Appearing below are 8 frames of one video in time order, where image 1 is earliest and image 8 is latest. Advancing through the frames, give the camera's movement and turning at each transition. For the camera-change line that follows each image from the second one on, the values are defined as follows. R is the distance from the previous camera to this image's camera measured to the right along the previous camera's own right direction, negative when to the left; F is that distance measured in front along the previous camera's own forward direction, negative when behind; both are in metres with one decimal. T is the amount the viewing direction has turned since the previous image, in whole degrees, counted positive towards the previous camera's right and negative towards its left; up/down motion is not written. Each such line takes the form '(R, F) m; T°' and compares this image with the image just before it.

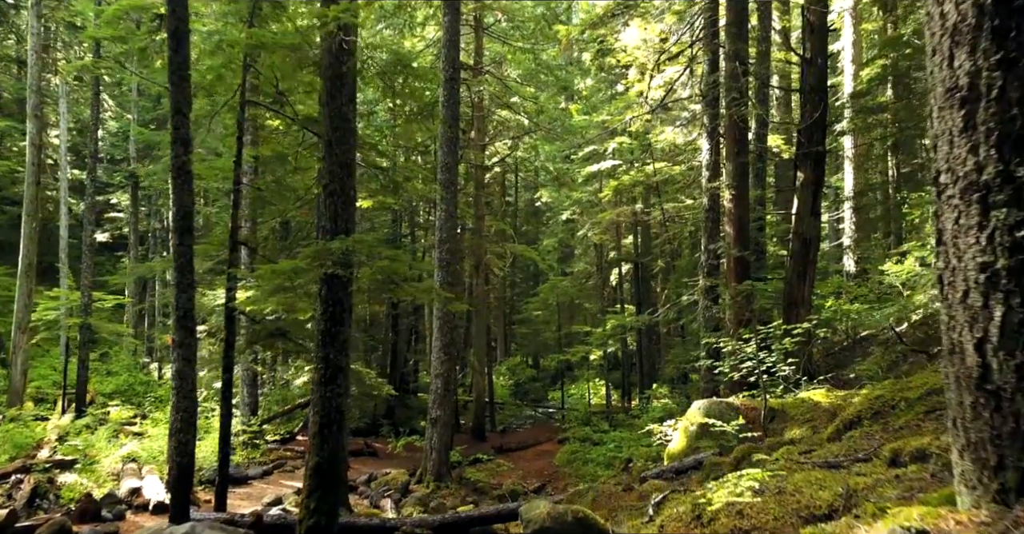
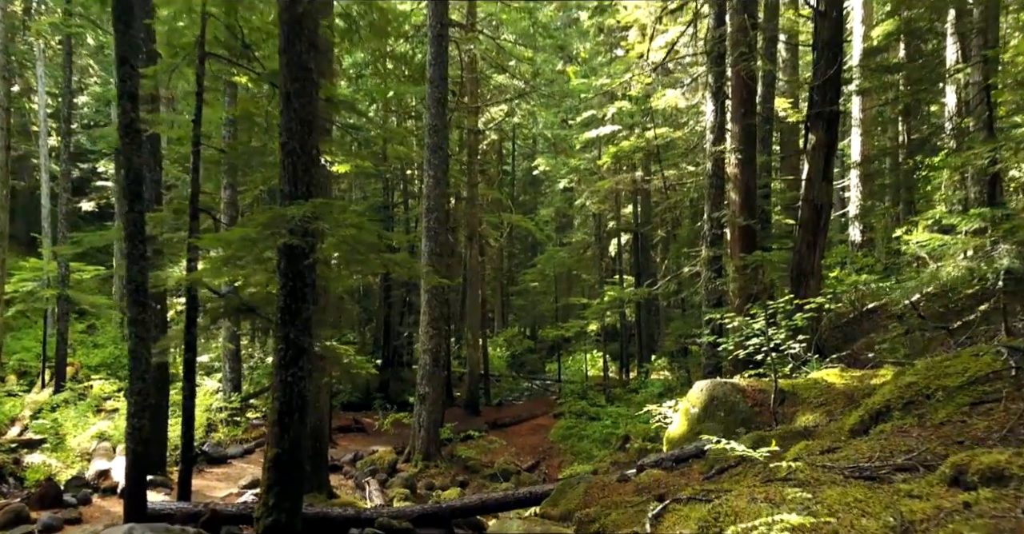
(+0.2, +0.9) m; 0°
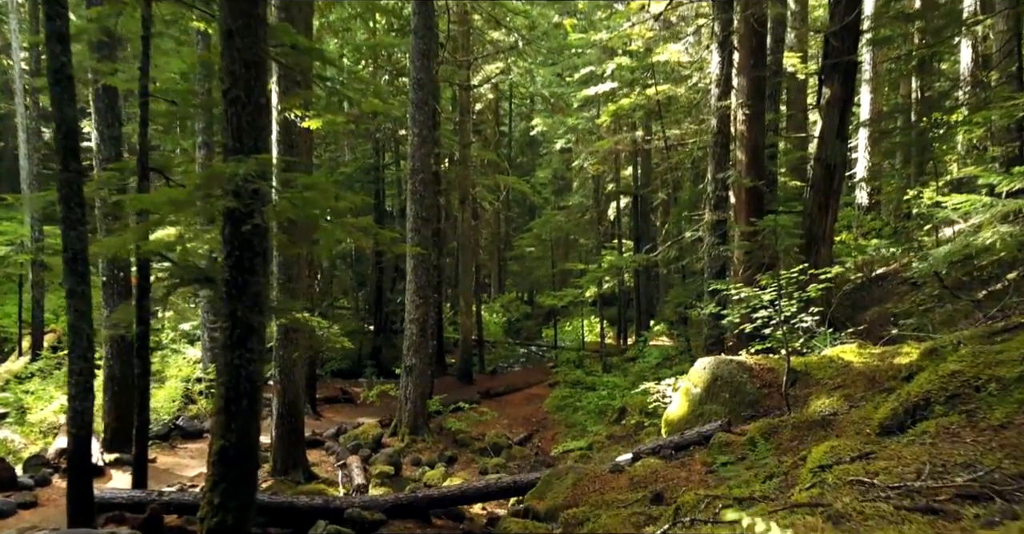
(+0.2, +0.9) m; 0°
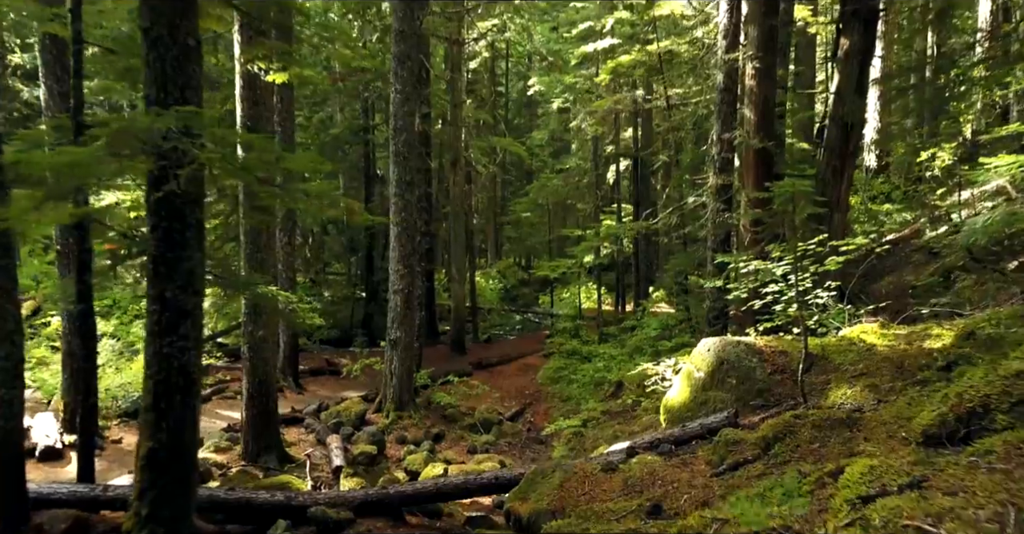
(+0.2, +0.9) m; 0°
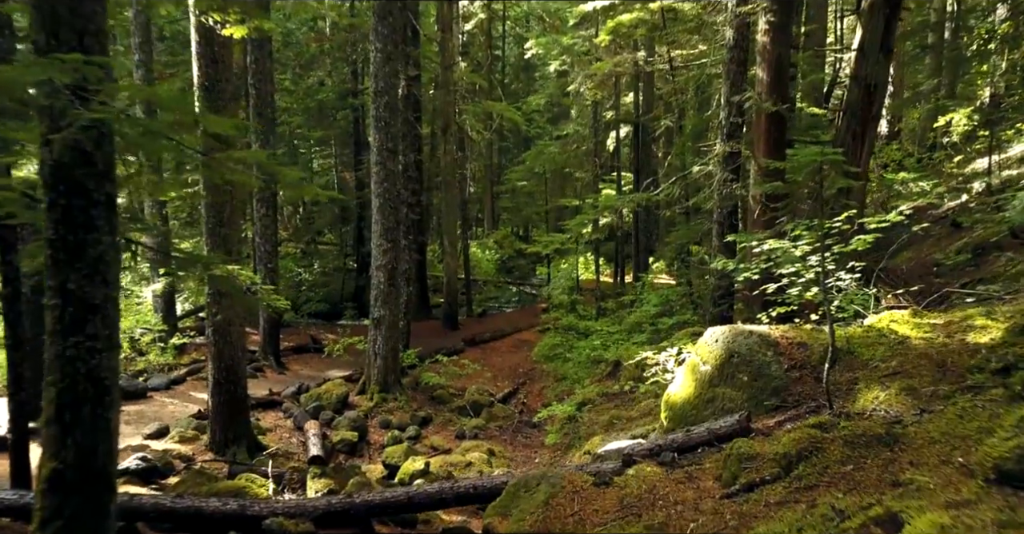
(+0.1, +0.9) m; 0°
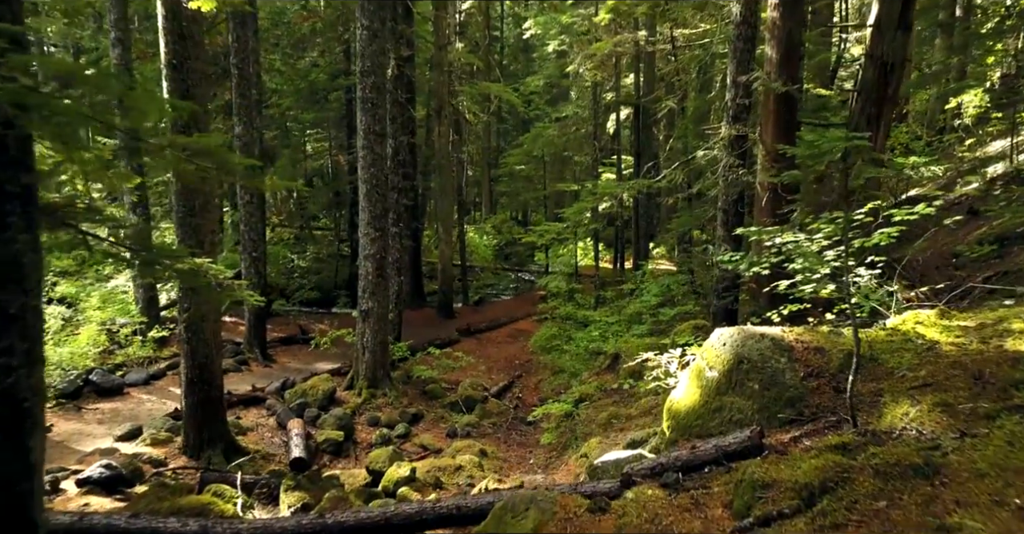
(+0.1, +0.6) m; 0°
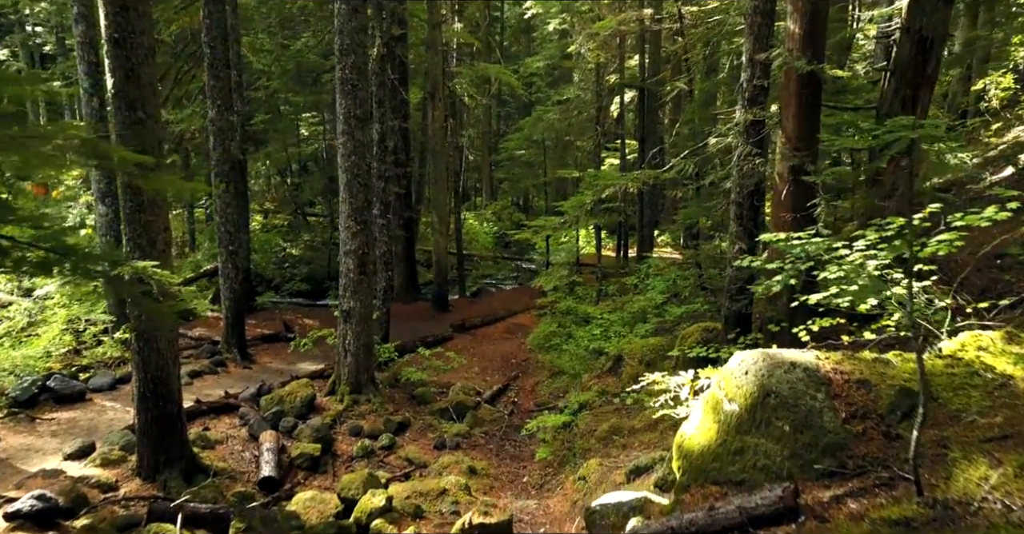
(+0.1, +1.0) m; 0°
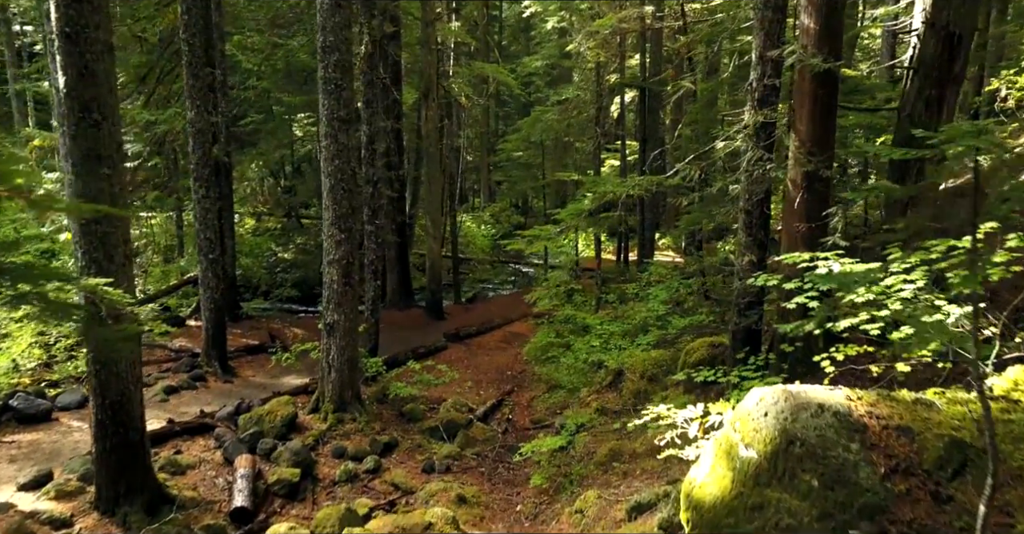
(+0.1, +0.7) m; 0°
